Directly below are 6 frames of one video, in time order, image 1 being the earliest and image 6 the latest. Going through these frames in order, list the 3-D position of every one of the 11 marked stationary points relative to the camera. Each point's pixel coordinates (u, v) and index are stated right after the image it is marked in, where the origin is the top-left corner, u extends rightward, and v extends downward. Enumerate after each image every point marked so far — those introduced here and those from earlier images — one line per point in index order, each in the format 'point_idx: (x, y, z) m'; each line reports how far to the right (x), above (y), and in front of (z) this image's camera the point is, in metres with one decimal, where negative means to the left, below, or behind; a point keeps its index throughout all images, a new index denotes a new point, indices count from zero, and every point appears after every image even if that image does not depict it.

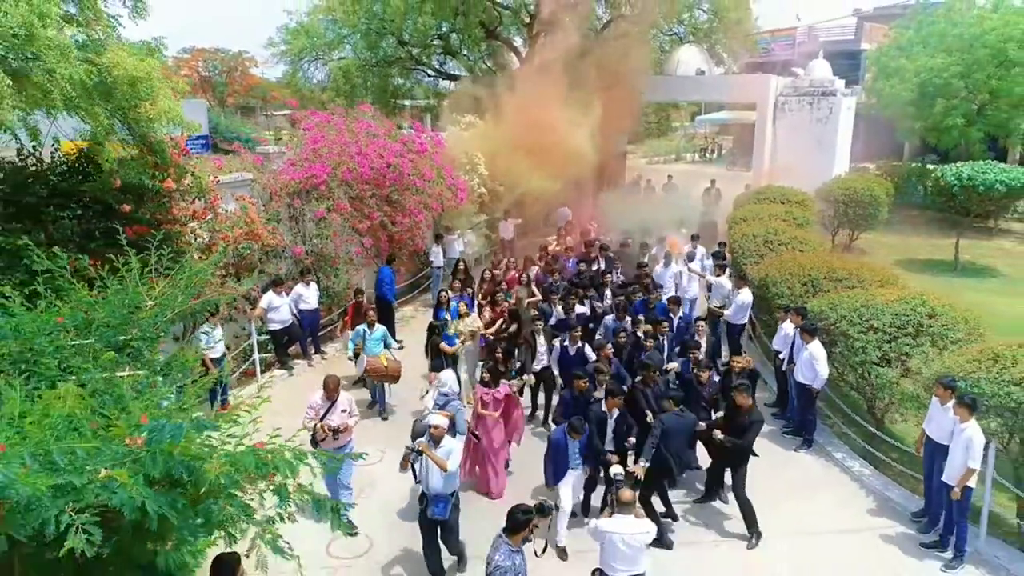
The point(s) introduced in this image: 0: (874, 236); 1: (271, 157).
0: (+9.0, +1.3, +18.0) m
1: (-3.7, +2.1, +11.4) m
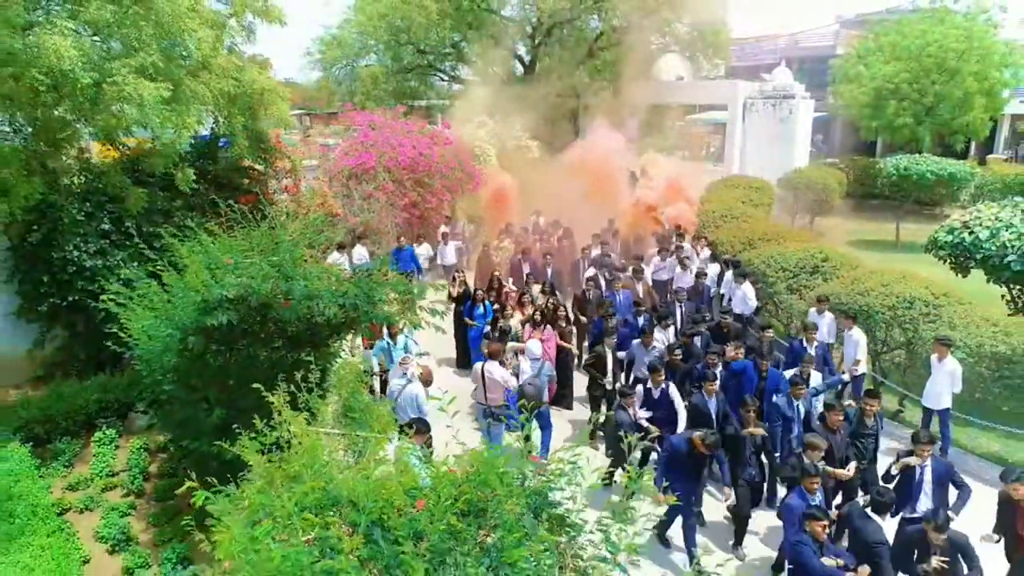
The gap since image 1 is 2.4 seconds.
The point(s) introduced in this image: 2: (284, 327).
0: (+9.1, +1.9, +20.8) m
1: (-3.5, +2.7, +14.2) m
2: (-1.8, -0.3, +5.8) m
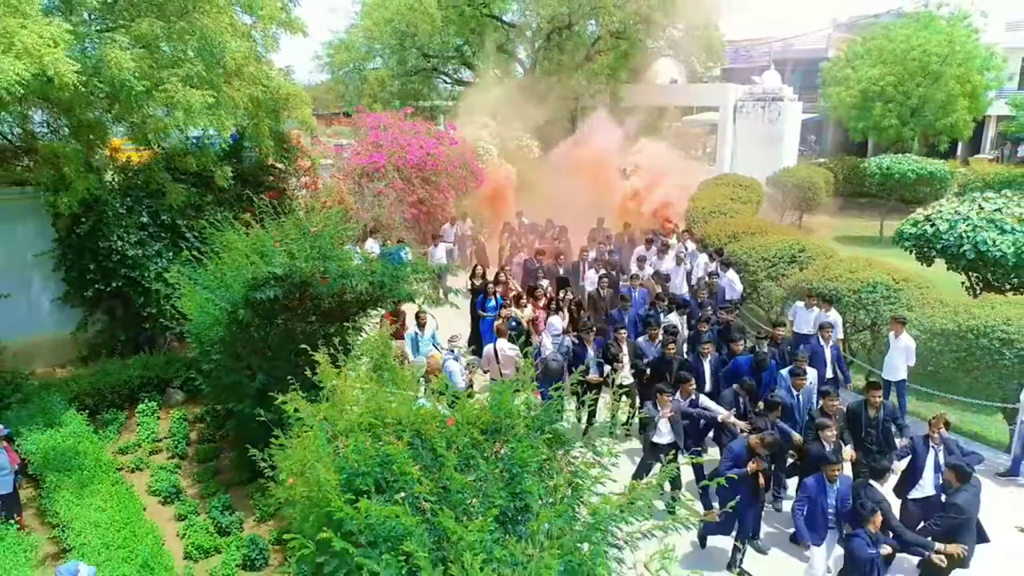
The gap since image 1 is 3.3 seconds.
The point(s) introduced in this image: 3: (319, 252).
0: (+9.2, +2.1, +21.7) m
1: (-3.5, +2.9, +15.1) m
2: (-1.8, -0.1, +6.7) m
3: (-1.8, +0.4, +6.8) m
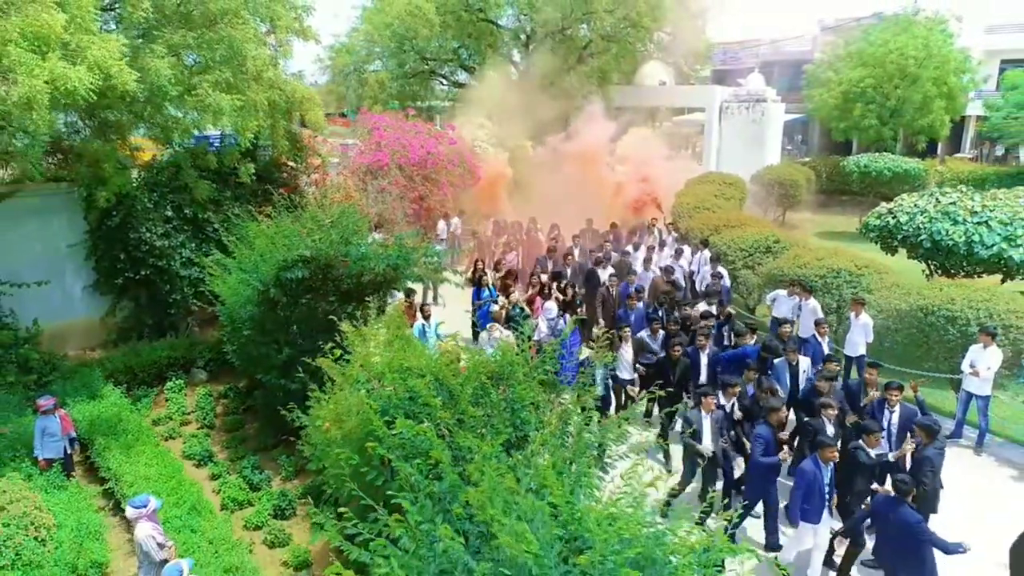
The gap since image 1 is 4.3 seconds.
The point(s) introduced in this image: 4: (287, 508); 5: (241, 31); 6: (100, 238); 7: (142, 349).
0: (+9.0, +2.3, +22.7) m
1: (-3.6, +3.1, +15.9) m
2: (-1.8, 0.0, +7.6) m
3: (-1.8, +0.5, +7.7) m
4: (-2.2, -2.2, +7.2) m
5: (-3.5, +3.3, +9.5) m
6: (-6.0, +0.7, +10.7) m
7: (-5.3, -0.9, +10.5) m
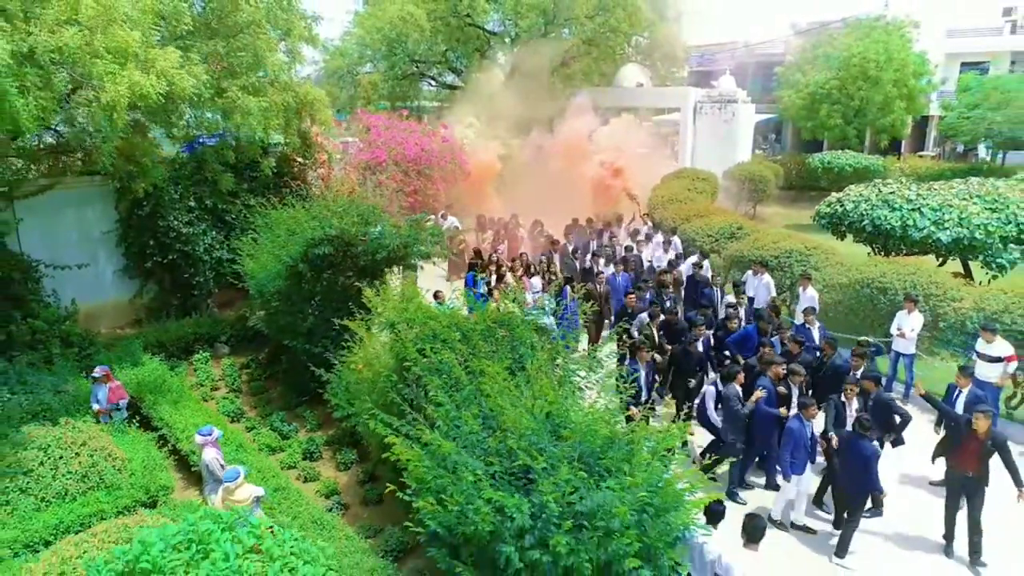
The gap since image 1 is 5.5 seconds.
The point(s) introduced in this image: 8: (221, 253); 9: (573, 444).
0: (+8.6, +2.6, +24.2) m
1: (-3.9, +3.4, +17.1) m
2: (-1.9, +0.3, +8.8) m
3: (-1.9, +0.8, +8.9) m
4: (-2.3, -1.9, +8.4) m
5: (-3.6, +3.6, +10.6) m
6: (-6.2, +1.0, +11.8) m
7: (-5.5, -0.6, +11.6) m
8: (-4.9, +0.6, +12.3) m
9: (+0.4, -1.0, +4.5) m
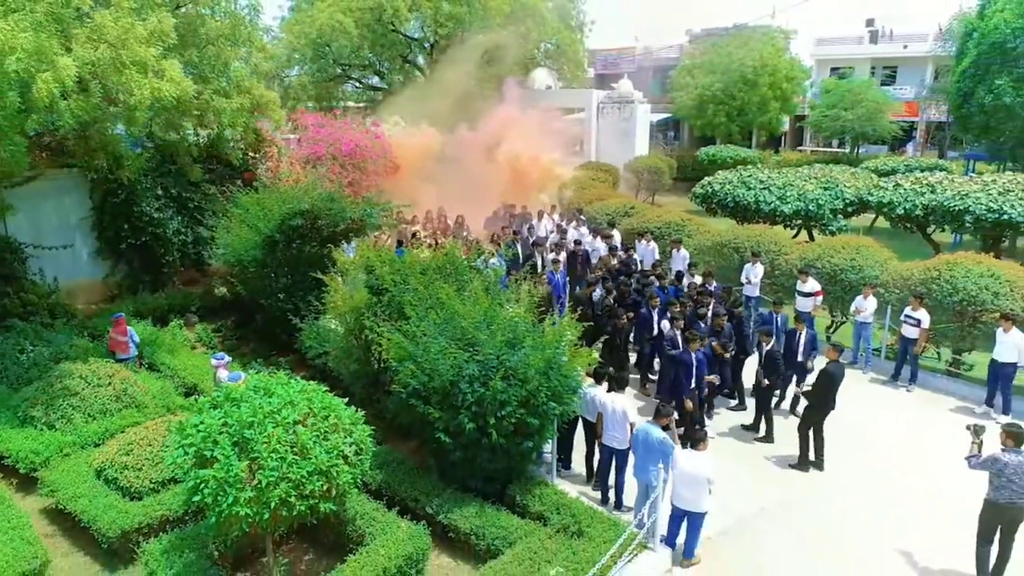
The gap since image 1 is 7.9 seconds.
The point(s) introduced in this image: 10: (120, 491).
0: (+5.8, +3.4, +27.3) m
1: (-5.8, +3.8, +18.9) m
2: (-2.8, +0.8, +10.9) m
3: (-2.8, +1.3, +11.0) m
4: (-3.1, -1.4, +10.5) m
5: (-4.9, +4.1, +12.5) m
6: (-7.5, +1.4, +13.4) m
7: (-6.7, -0.2, +13.3) m
8: (-6.2, +1.0, +14.0) m
9: (-0.1, -0.4, +6.9) m
10: (-3.8, -2.0, +7.1) m
